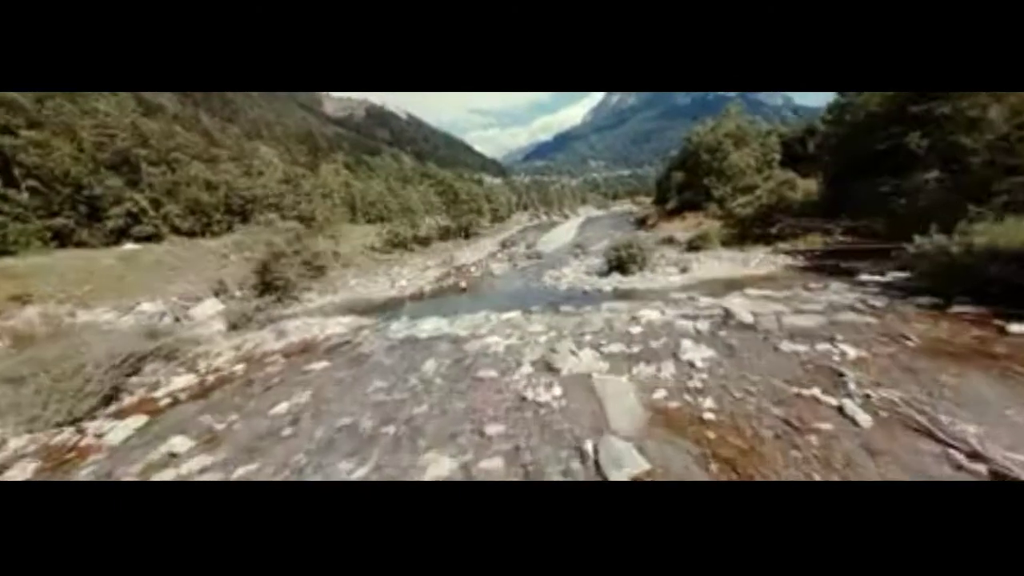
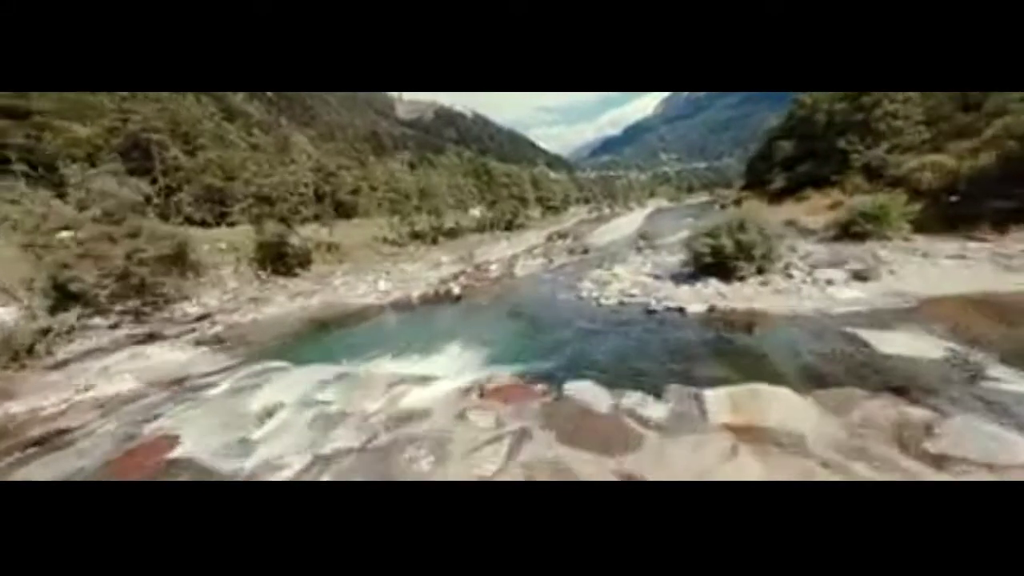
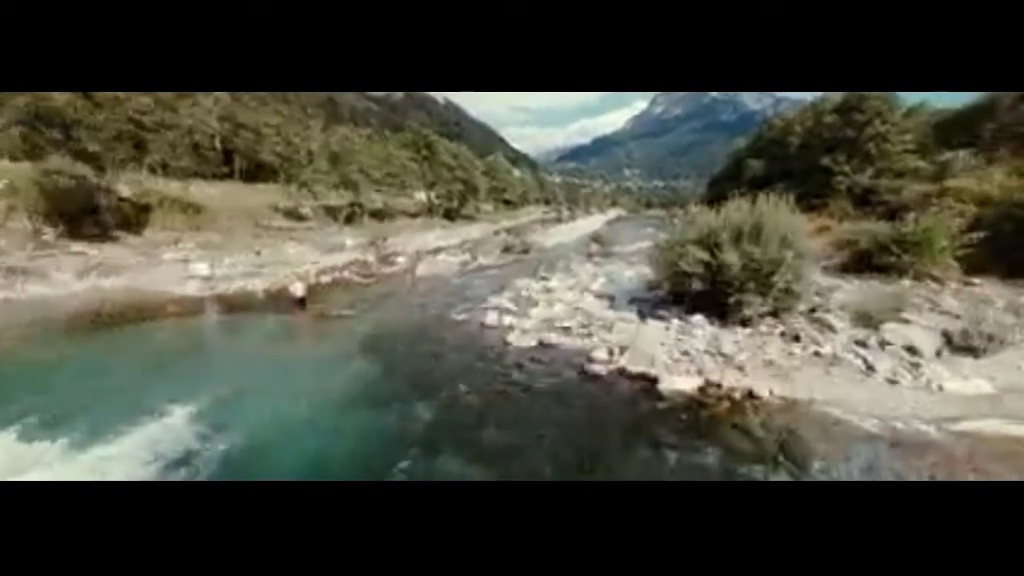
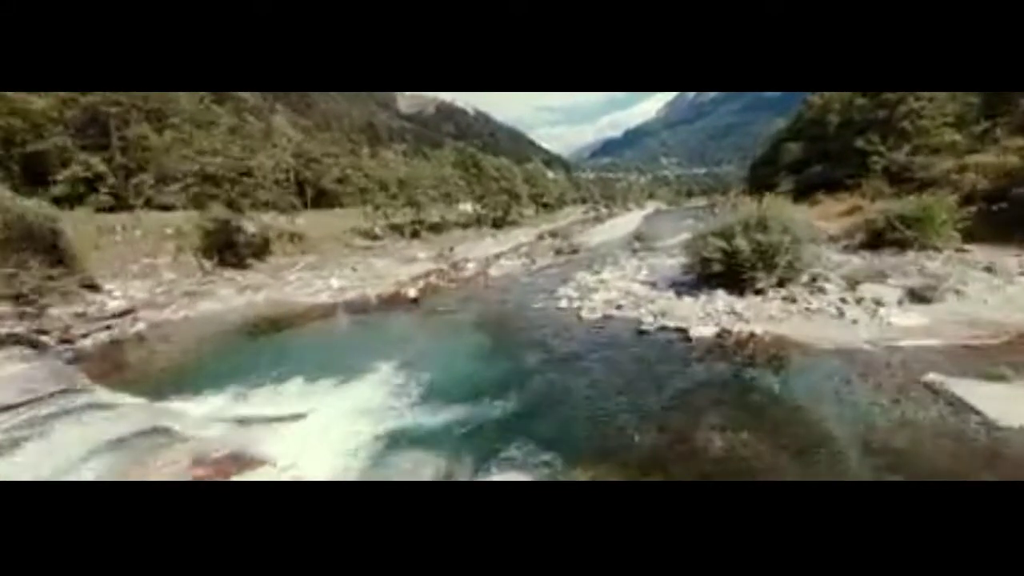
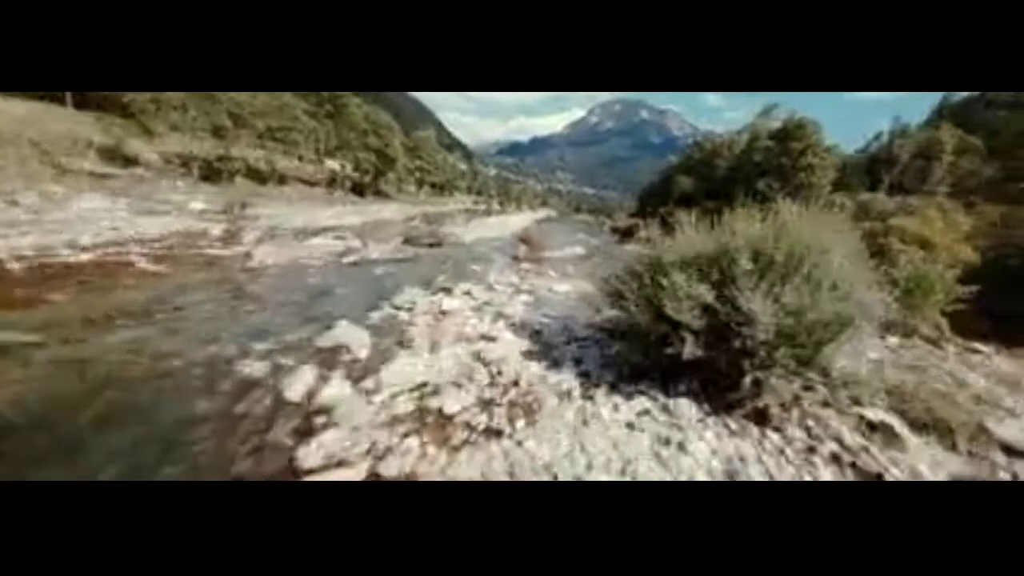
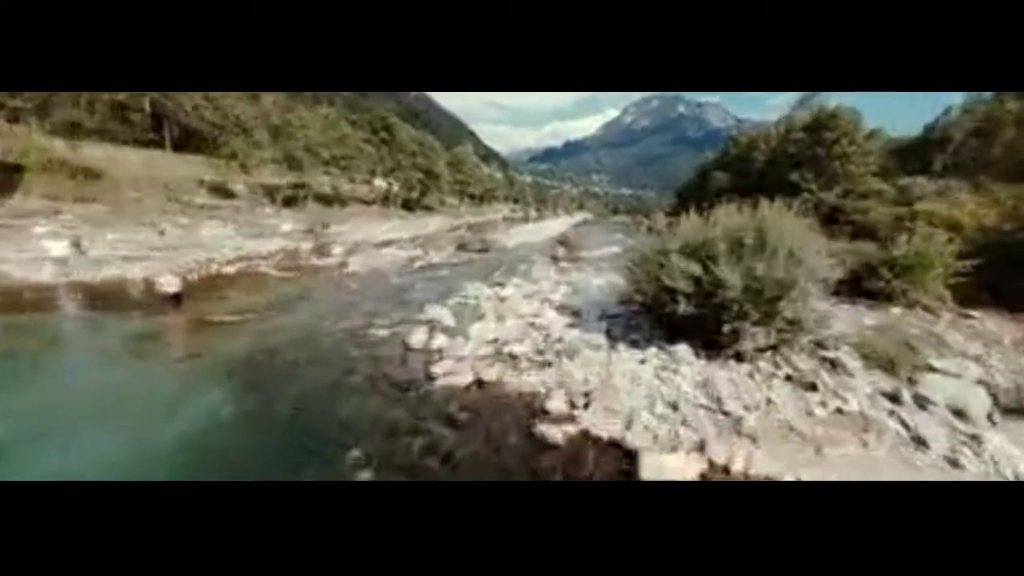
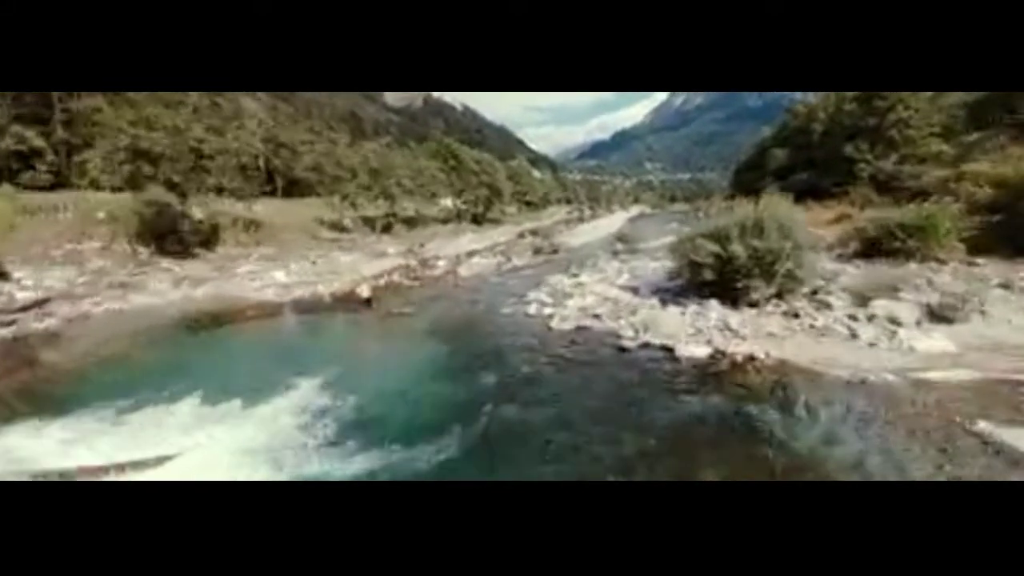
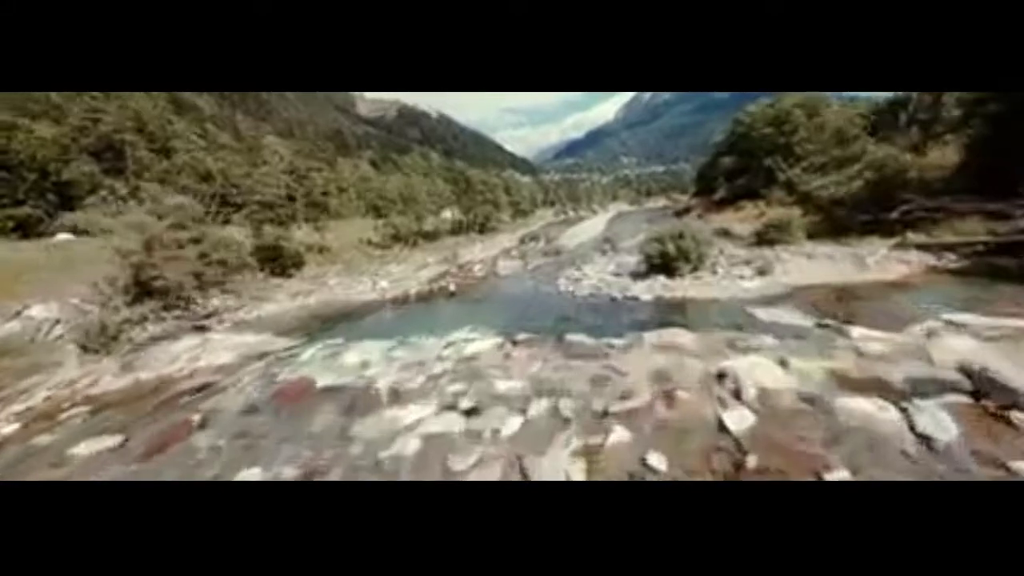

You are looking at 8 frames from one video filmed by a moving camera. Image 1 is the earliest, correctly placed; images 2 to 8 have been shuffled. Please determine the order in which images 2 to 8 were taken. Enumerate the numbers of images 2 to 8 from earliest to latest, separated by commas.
8, 2, 4, 7, 3, 6, 5
